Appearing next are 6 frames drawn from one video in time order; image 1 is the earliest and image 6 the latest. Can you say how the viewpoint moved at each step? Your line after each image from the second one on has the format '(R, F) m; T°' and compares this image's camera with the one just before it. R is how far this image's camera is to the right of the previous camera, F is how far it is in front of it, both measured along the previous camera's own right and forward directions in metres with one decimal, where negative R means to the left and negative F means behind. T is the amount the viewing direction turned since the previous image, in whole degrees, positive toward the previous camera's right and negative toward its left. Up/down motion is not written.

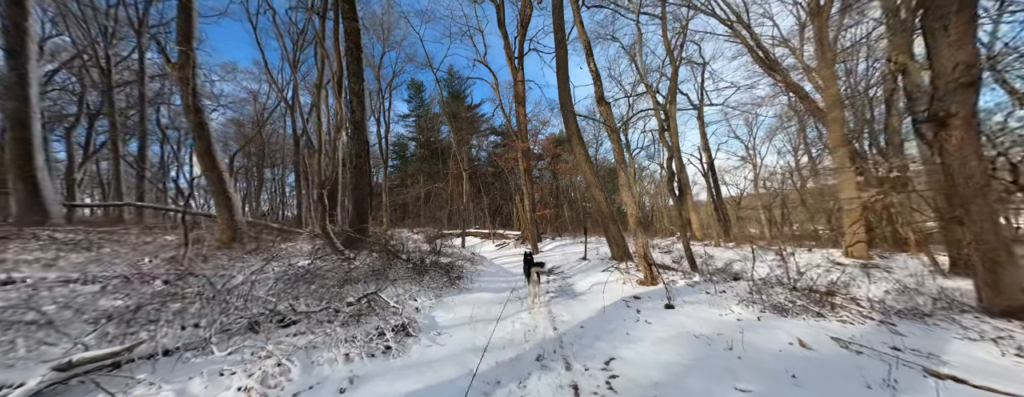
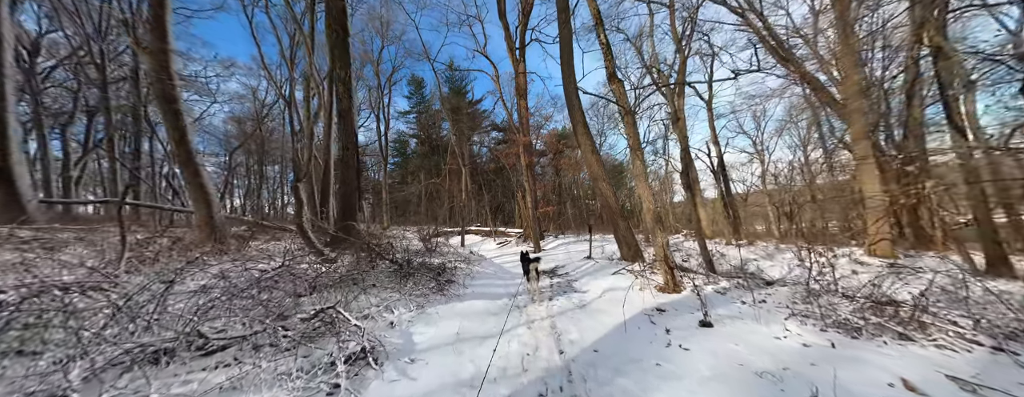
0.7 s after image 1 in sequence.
(0.0, +0.5) m; 0°
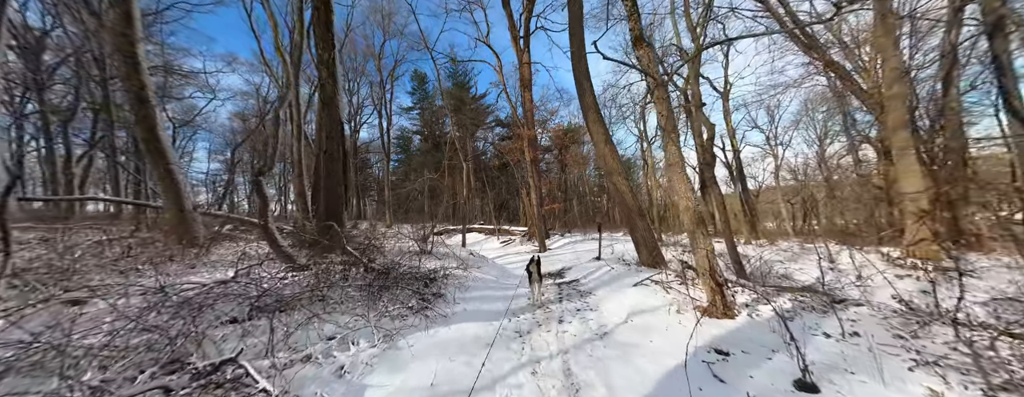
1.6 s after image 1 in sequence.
(0.0, +0.6) m; -1°
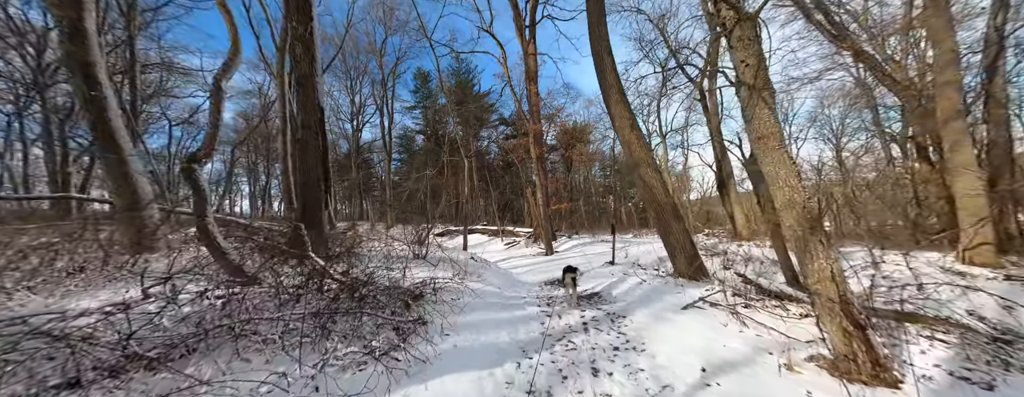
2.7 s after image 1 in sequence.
(0.0, +0.8) m; -1°
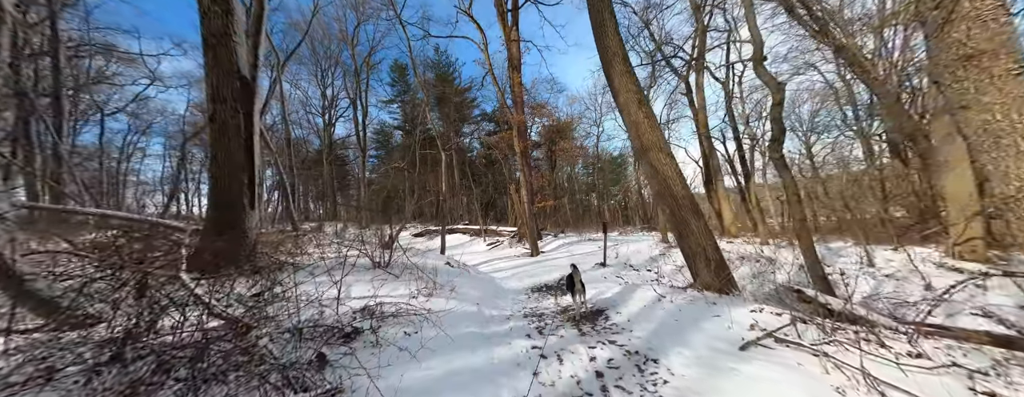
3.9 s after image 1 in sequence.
(0.0, +0.8) m; +3°
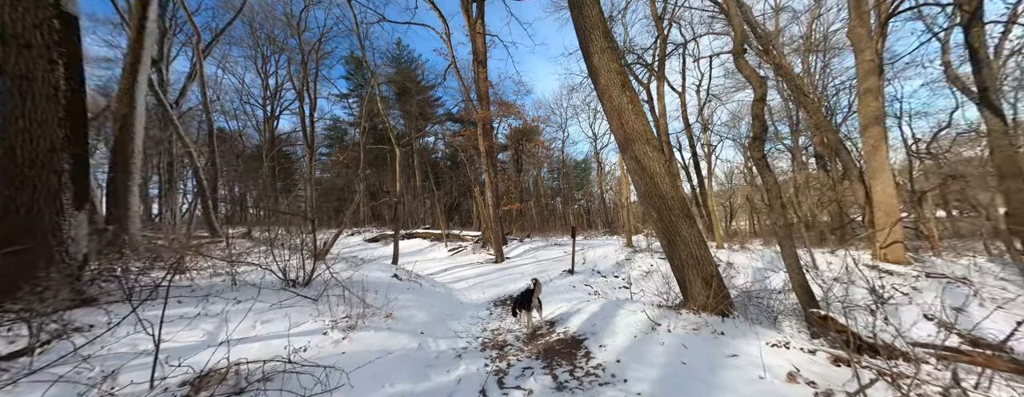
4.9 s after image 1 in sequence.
(+0.1, +0.7) m; +7°
